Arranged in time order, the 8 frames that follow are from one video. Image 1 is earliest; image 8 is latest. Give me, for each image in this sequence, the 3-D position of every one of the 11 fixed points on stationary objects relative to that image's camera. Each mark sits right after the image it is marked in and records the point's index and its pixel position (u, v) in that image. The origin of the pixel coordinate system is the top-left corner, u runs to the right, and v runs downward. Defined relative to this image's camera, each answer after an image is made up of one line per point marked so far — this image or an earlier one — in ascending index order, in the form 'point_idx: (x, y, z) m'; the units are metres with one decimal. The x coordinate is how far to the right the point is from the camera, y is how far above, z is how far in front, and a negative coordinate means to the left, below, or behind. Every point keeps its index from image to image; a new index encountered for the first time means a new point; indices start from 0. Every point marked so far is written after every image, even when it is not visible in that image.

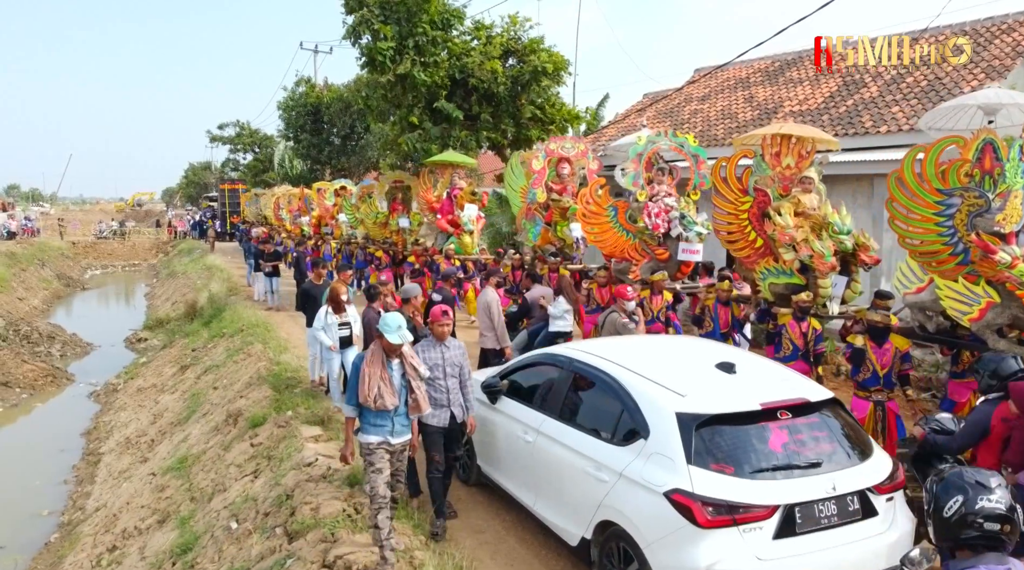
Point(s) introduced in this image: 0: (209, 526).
0: (-2.7, -2.2, +7.2) m
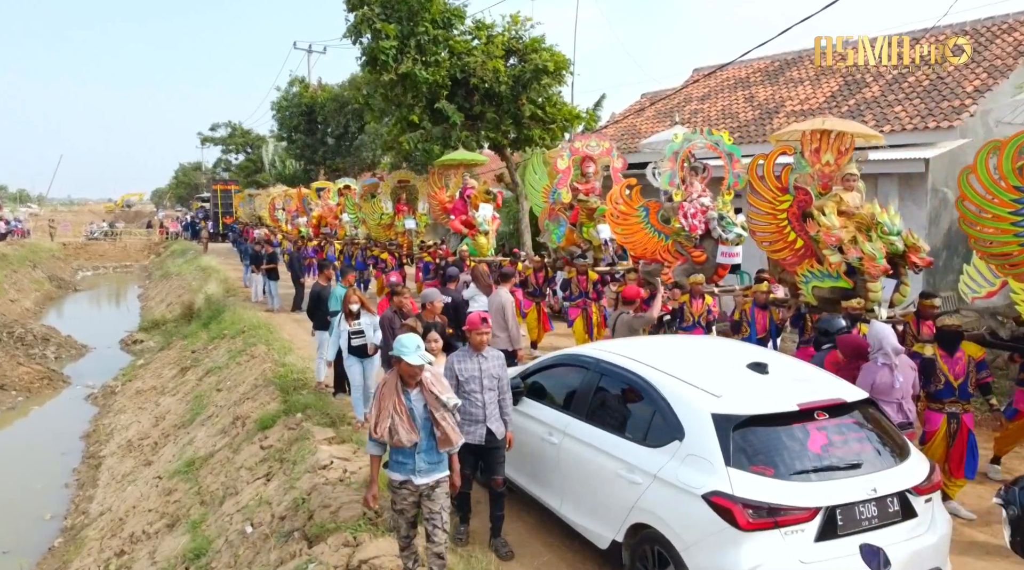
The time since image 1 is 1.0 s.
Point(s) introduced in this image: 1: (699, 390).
0: (-2.6, -2.2, +7.1) m
1: (+1.0, -0.6, +4.4) m
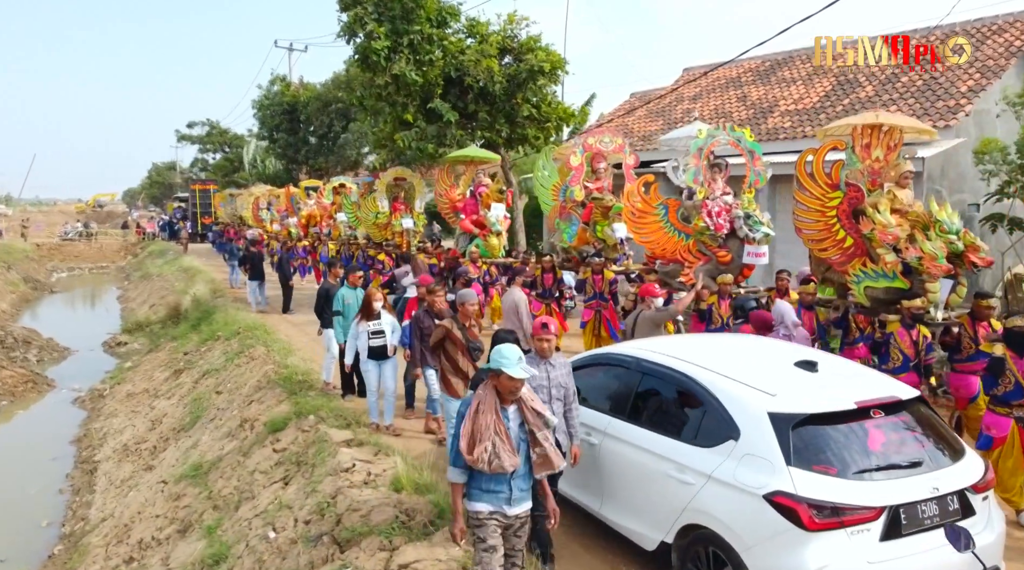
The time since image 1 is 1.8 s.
0: (-2.4, -2.2, +7.0) m
1: (+1.3, -0.6, +4.4) m
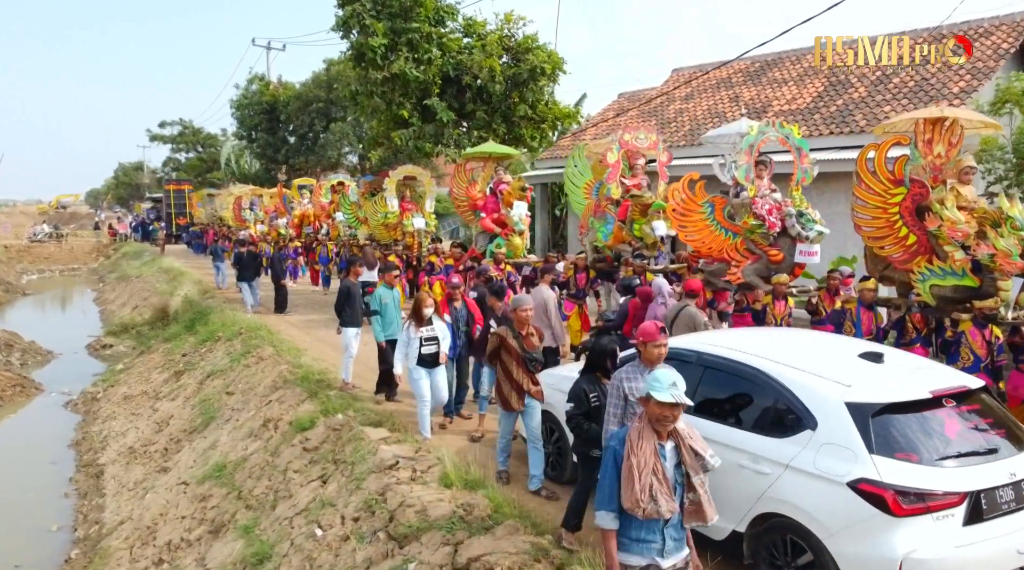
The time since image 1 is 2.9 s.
0: (-2.0, -2.2, +6.9) m
1: (+1.7, -0.5, +4.5) m
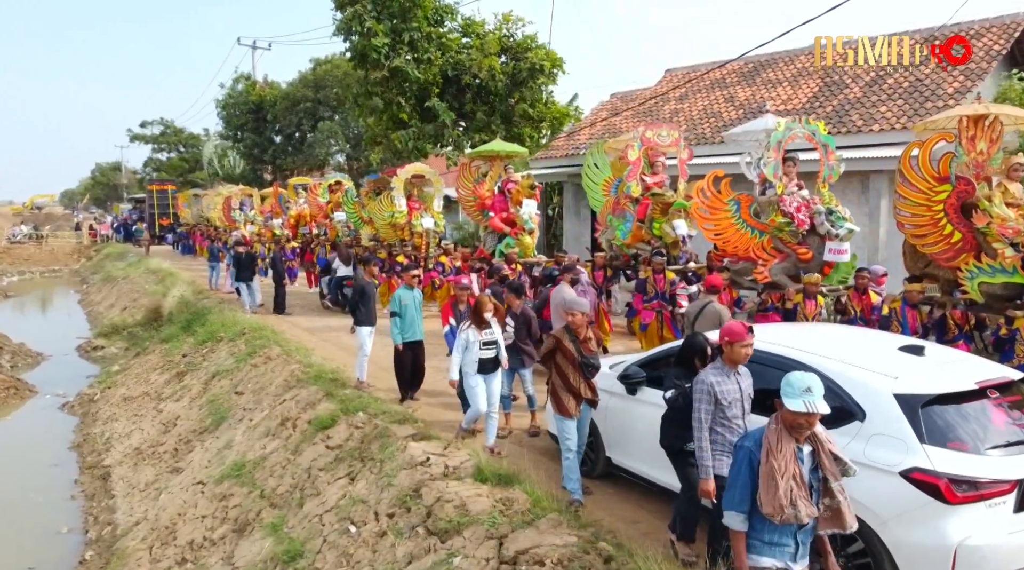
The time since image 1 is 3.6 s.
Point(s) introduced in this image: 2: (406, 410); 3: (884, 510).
0: (-1.7, -2.2, +7.0) m
1: (+2.1, -0.5, +4.6) m
2: (-1.1, -1.3, +8.4) m
3: (+2.0, -1.2, +4.2) m
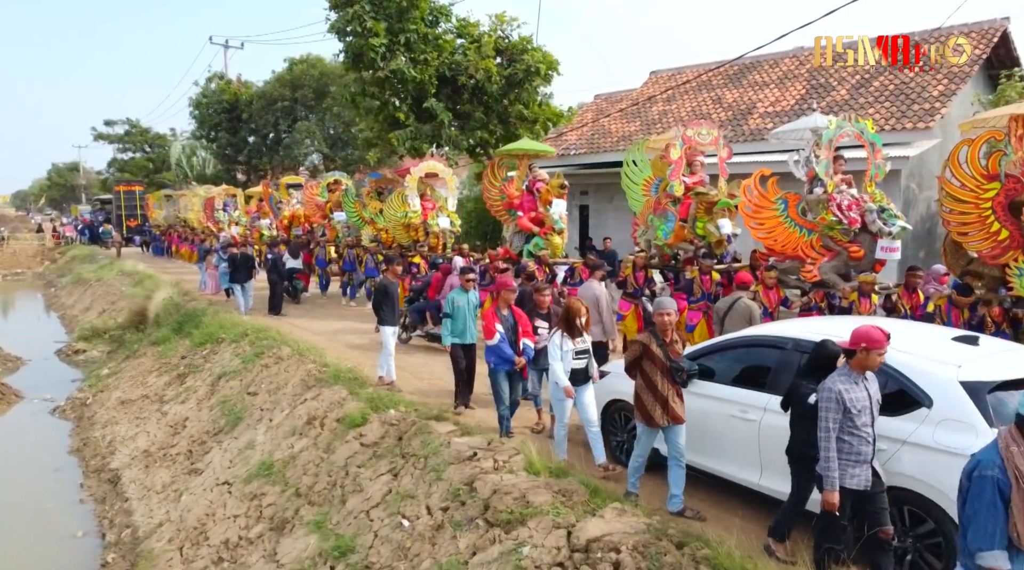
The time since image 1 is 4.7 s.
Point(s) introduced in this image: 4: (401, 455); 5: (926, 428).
0: (-1.3, -2.2, +7.1) m
1: (+2.6, -0.5, +4.9) m
2: (-0.8, -1.3, +8.5) m
3: (+2.5, -1.2, +4.5) m
4: (-1.1, -1.6, +7.6) m
5: (+2.4, -0.8, +4.7) m
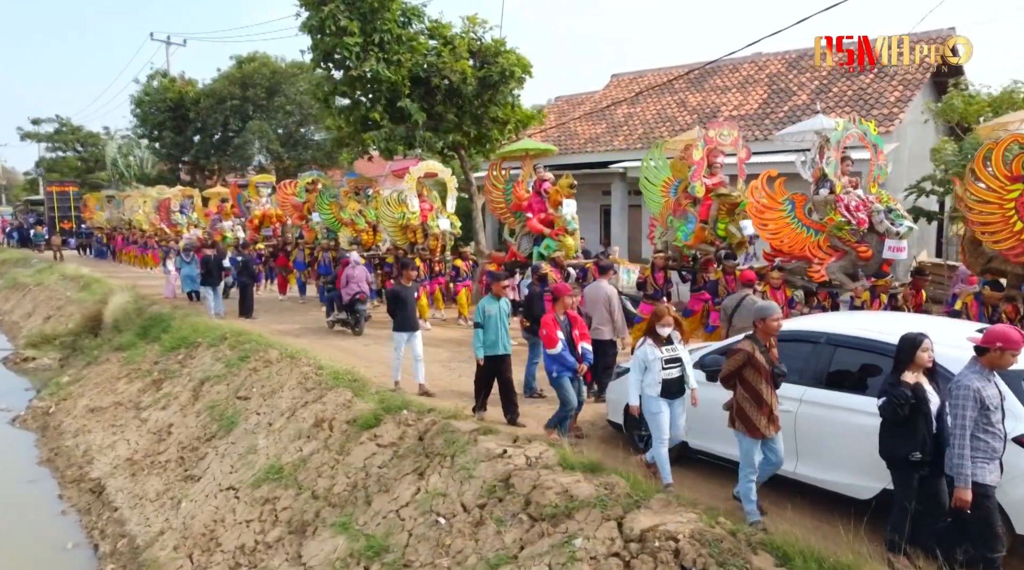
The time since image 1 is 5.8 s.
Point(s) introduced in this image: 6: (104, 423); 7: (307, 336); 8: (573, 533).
0: (-1.1, -2.2, +7.1) m
1: (+3.0, -0.4, +5.2) m
2: (-0.6, -1.3, +8.6) m
3: (+2.9, -1.1, +4.8) m
4: (-0.9, -1.6, +7.7) m
5: (+2.9, -0.8, +5.0) m
6: (-7.3, -2.4, +14.1) m
7: (-3.5, -0.9, +13.4) m
8: (+0.4, -1.8, +5.8) m
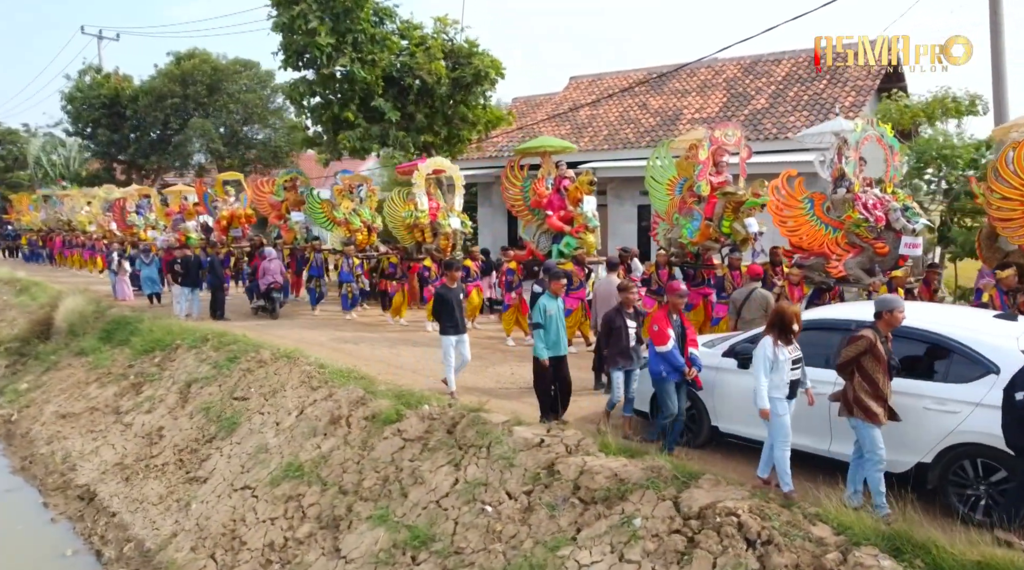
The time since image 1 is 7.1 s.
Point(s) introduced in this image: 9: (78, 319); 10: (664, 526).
0: (-0.7, -2.1, +7.3) m
1: (+3.5, -0.4, +5.8) m
2: (-0.4, -1.3, +8.8) m
3: (+3.5, -1.1, +5.4) m
4: (-0.6, -1.6, +7.9) m
5: (+3.4, -0.7, +5.6) m
6: (-7.5, -2.5, +13.7) m
7: (-3.7, -0.9, +13.4) m
8: (+0.9, -1.8, +6.1) m
9: (-10.7, -0.8, +19.6) m
10: (+1.1, -1.8, +5.9) m
